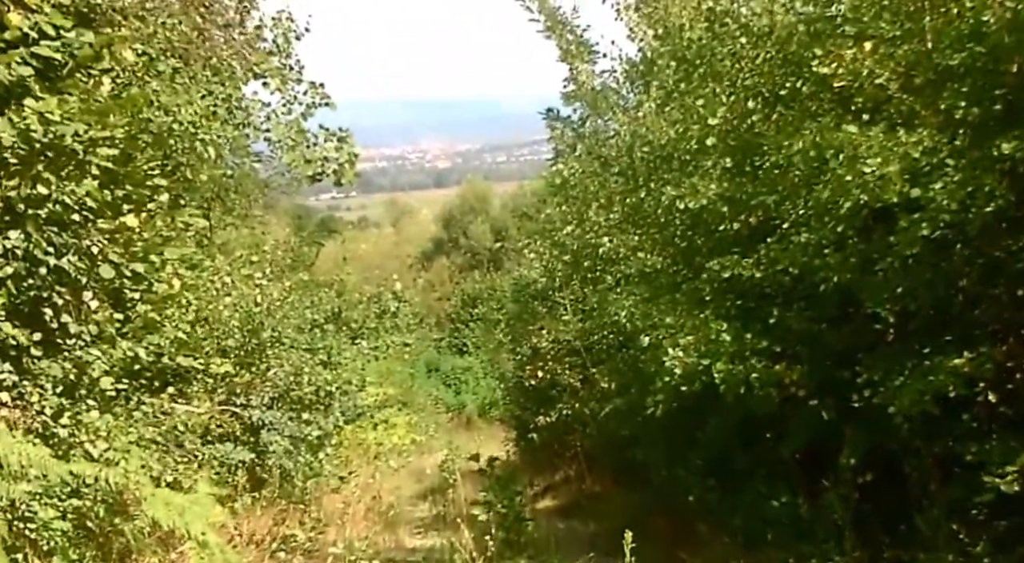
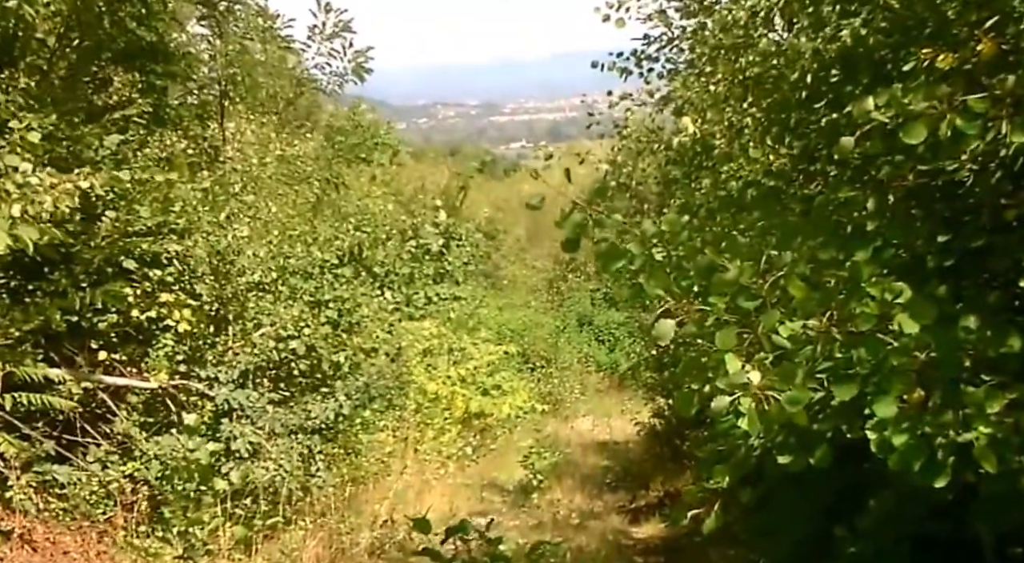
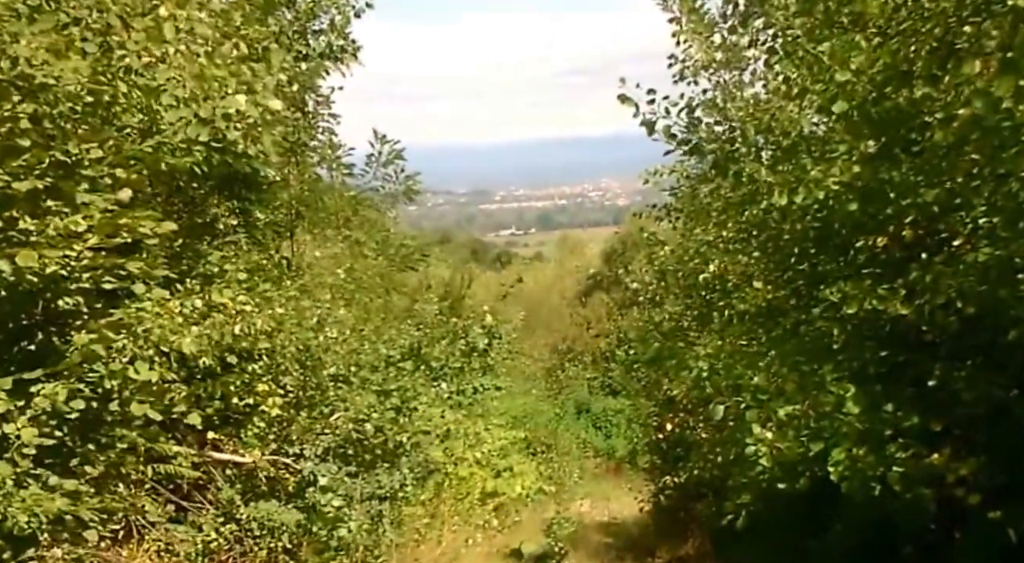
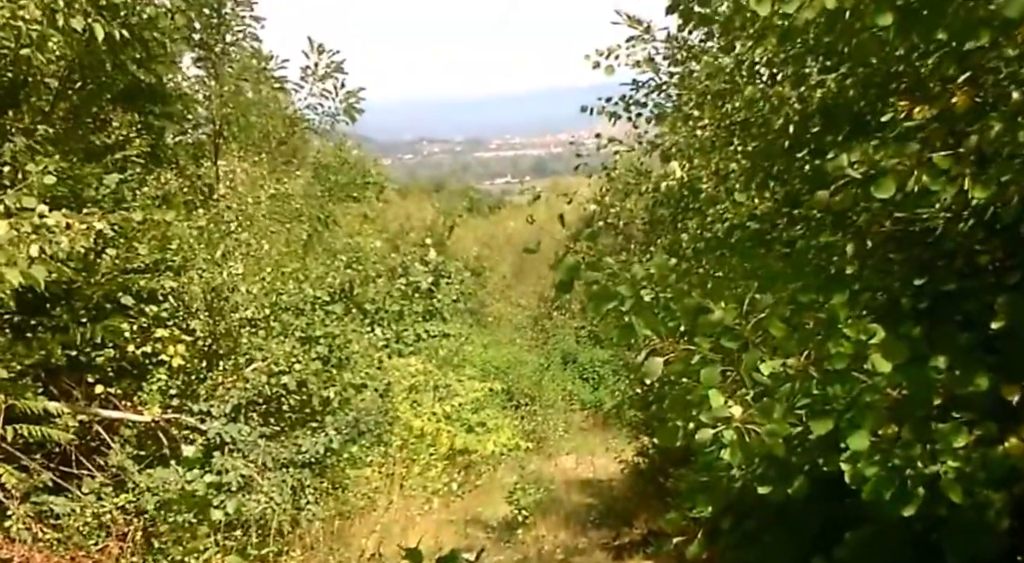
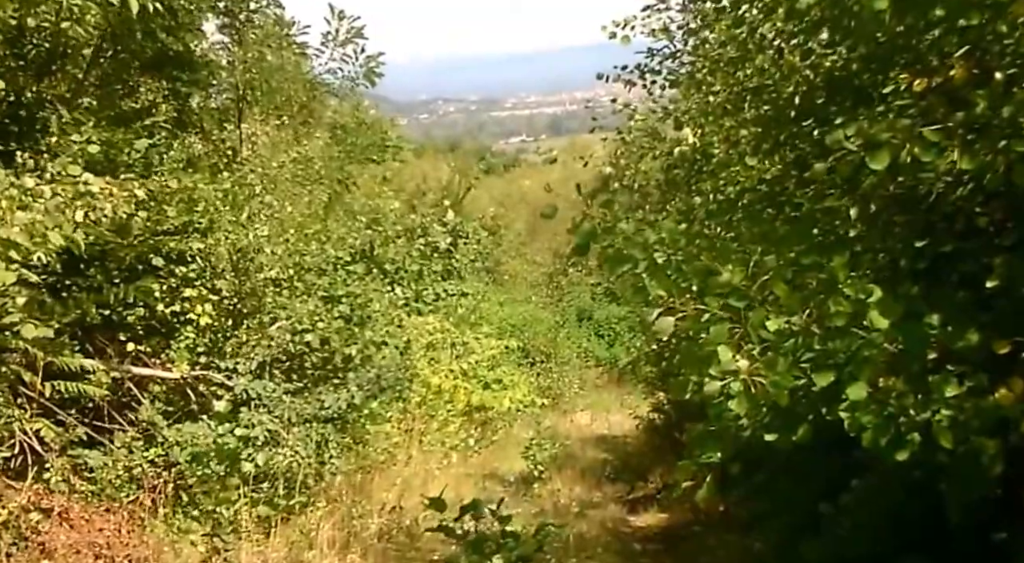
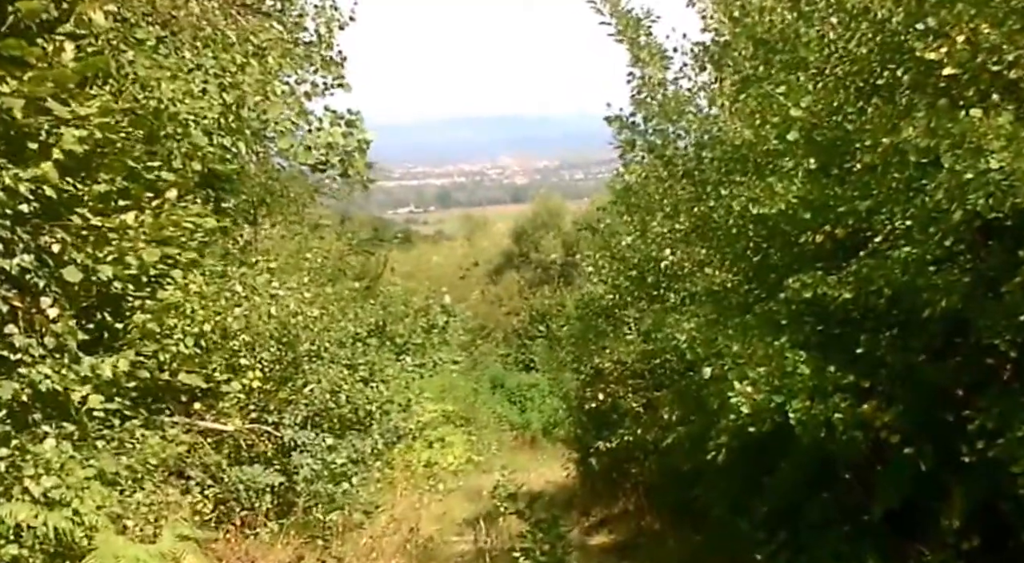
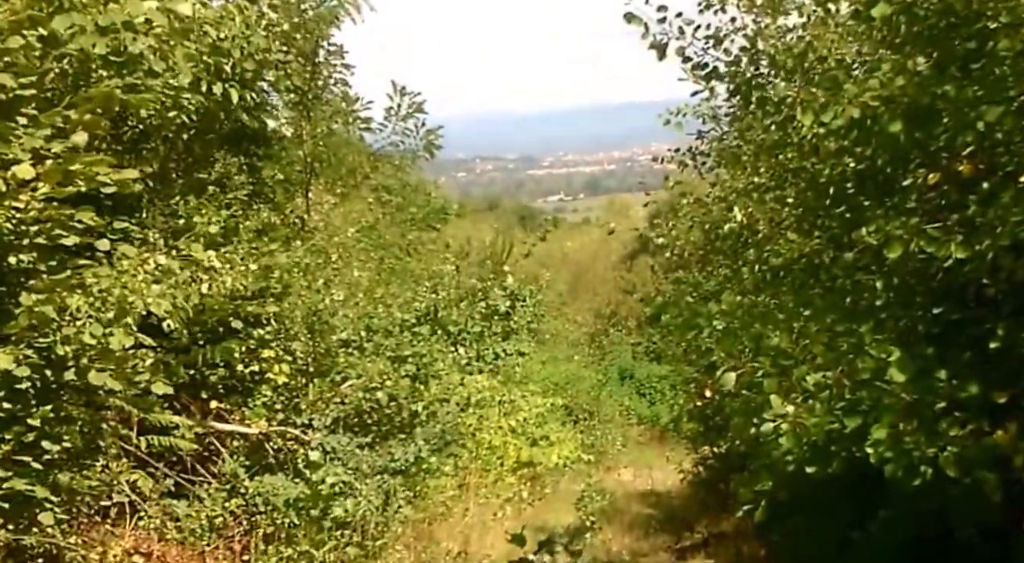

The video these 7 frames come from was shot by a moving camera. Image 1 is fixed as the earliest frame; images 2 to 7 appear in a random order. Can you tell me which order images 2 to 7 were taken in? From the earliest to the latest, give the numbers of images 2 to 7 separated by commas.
6, 3, 7, 5, 4, 2
